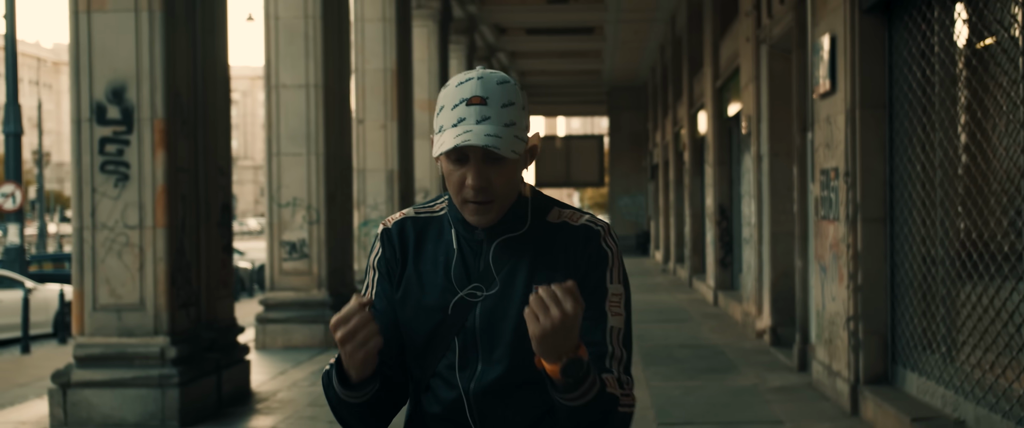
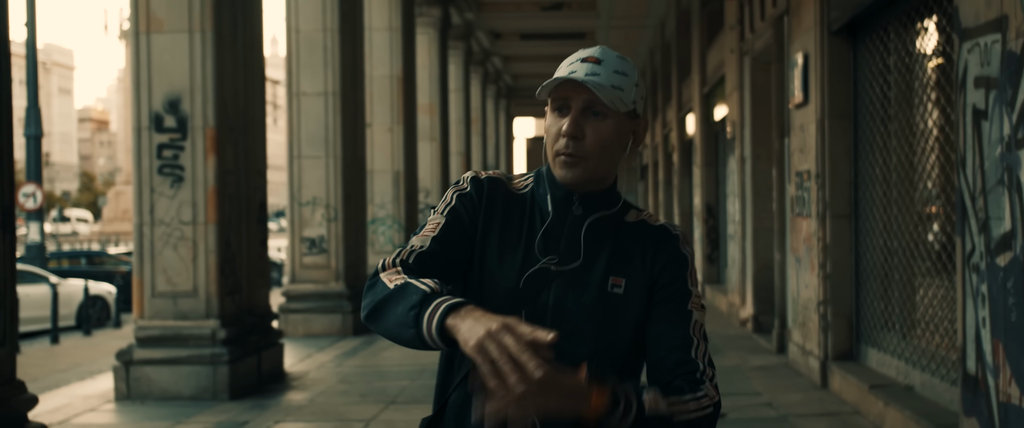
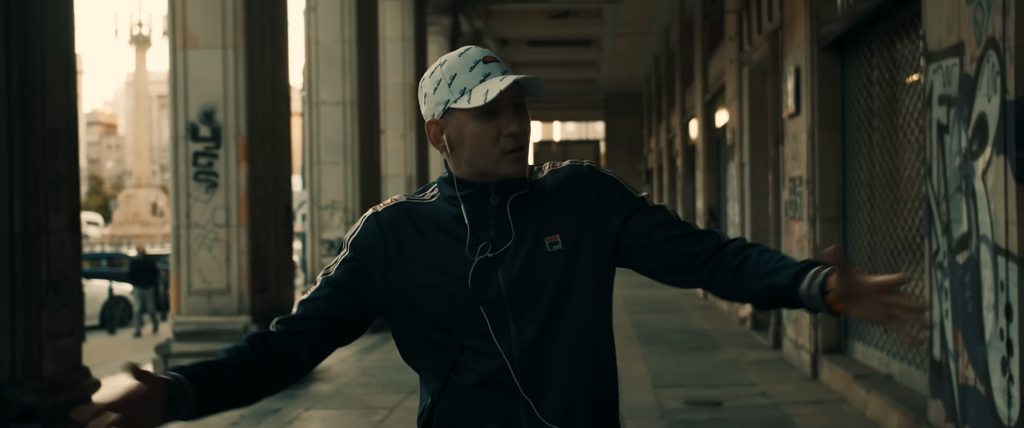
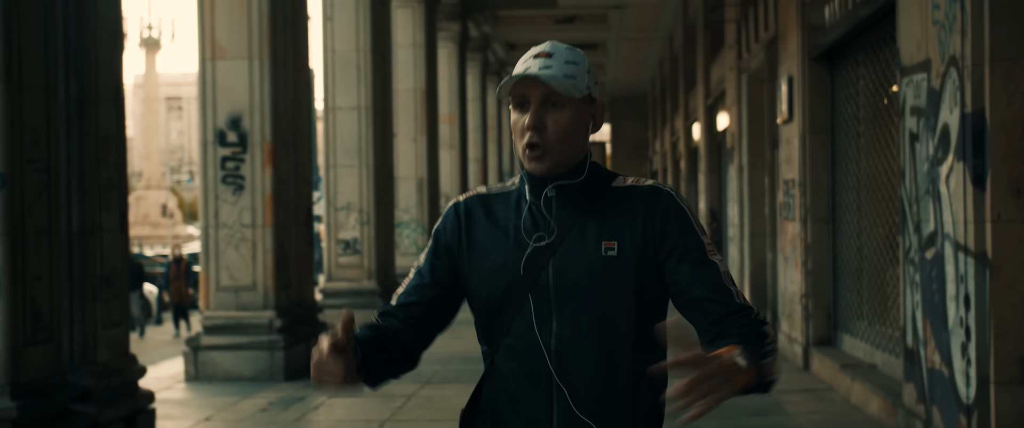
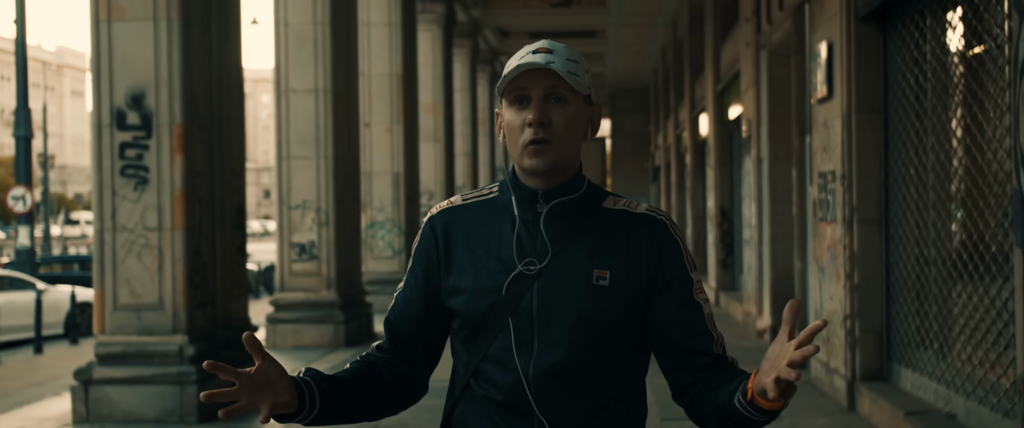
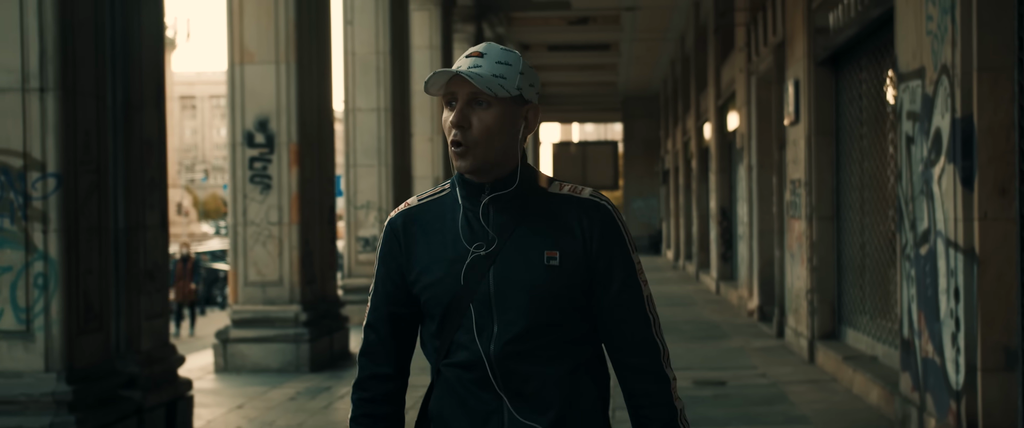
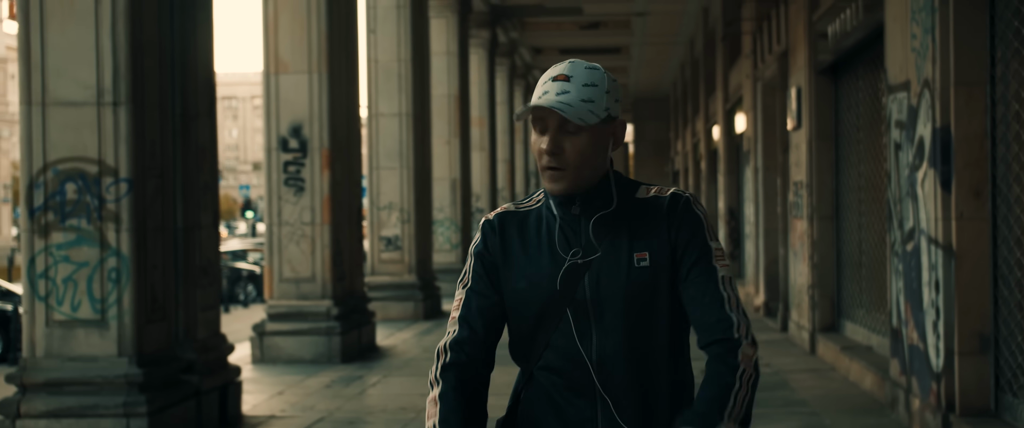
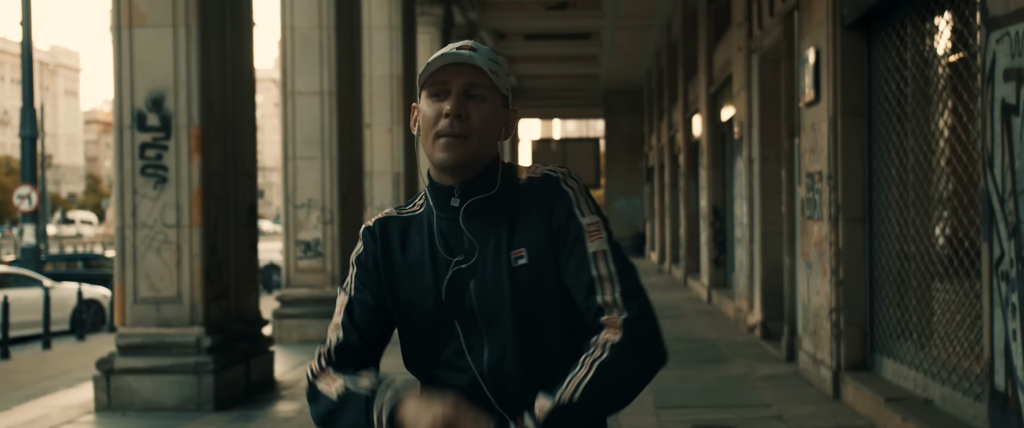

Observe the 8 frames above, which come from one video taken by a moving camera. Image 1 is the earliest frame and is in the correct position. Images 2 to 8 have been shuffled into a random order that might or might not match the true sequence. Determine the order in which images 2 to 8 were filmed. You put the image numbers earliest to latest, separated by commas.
5, 8, 2, 3, 4, 6, 7
